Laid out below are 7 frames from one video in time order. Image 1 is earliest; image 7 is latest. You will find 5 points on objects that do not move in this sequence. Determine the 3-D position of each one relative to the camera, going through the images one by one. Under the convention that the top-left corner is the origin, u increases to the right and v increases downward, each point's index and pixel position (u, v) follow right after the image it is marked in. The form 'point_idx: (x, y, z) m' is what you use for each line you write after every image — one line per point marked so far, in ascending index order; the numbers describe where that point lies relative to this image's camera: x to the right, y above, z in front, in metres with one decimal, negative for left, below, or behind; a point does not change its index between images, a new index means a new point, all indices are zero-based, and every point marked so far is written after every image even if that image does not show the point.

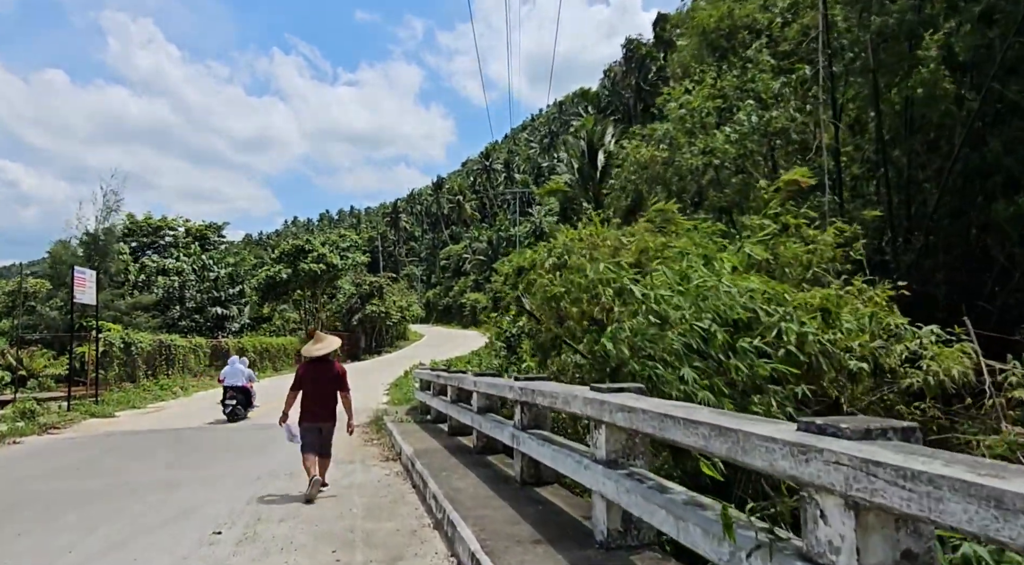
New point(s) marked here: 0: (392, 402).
0: (-3.0, -3.0, +17.3) m
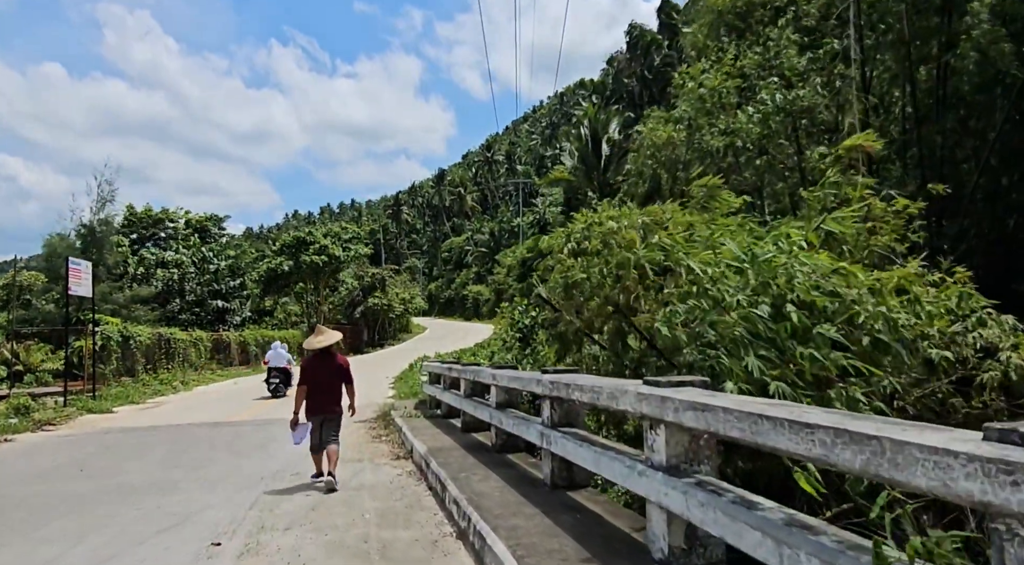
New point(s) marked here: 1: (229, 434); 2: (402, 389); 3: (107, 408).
0: (-2.7, -2.8, +16.8) m
1: (-4.7, -2.5, +11.7) m
2: (-2.8, -2.8, +18.1) m
3: (-9.3, -2.9, +16.0) m
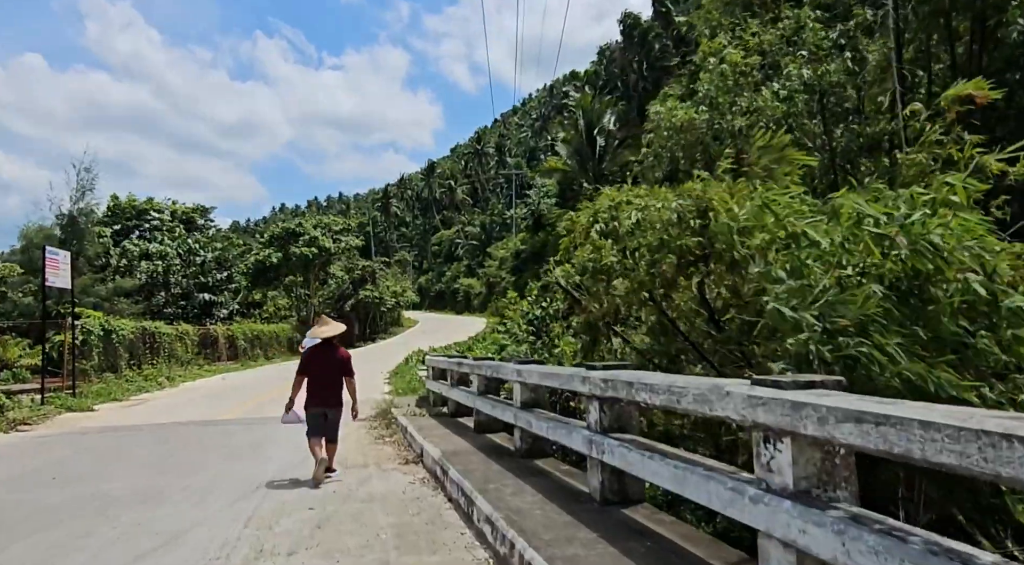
0: (-2.7, -2.5, +16.1) m
1: (-4.6, -2.4, +10.9) m
2: (-2.8, -2.6, +17.4) m
3: (-9.2, -2.7, +15.2) m
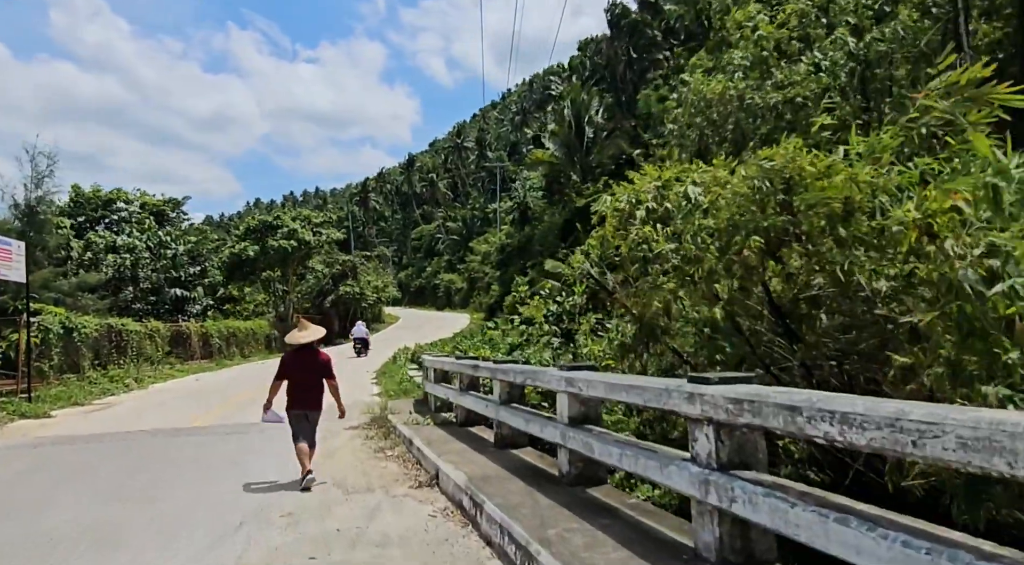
0: (-2.7, -2.4, +14.9) m
1: (-4.4, -2.2, +9.6) m
2: (-2.8, -2.5, +16.2) m
3: (-9.2, -2.6, +13.8) m
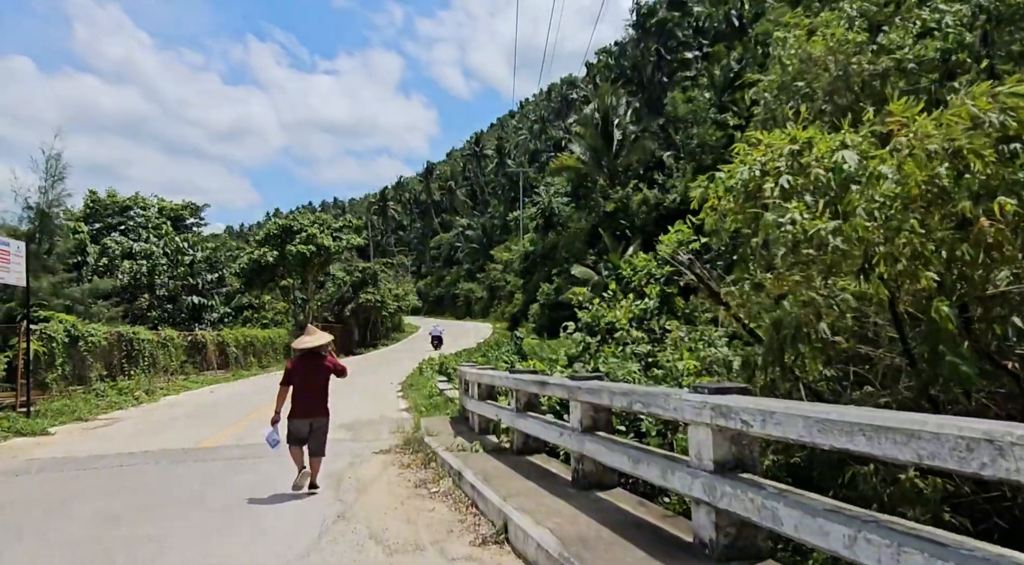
0: (-1.9, -2.5, +13.5) m
1: (-3.7, -2.2, +8.3) m
2: (-2.0, -2.5, +14.8) m
3: (-8.4, -2.6, +12.5) m
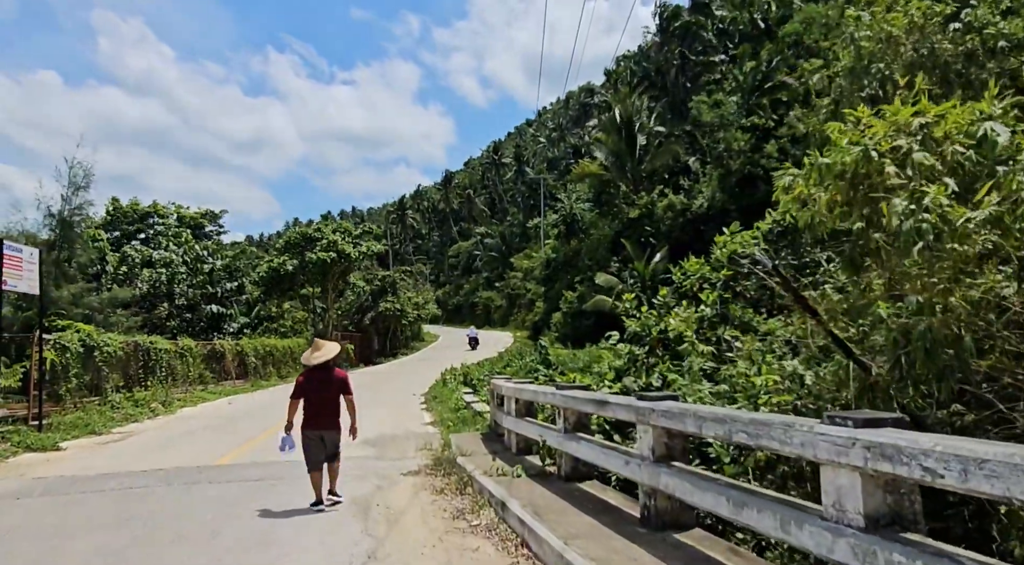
0: (-1.3, -2.6, +12.8) m
1: (-3.3, -2.3, +7.6) m
2: (-1.4, -2.7, +14.1) m
3: (-7.8, -2.8, +12.0) m
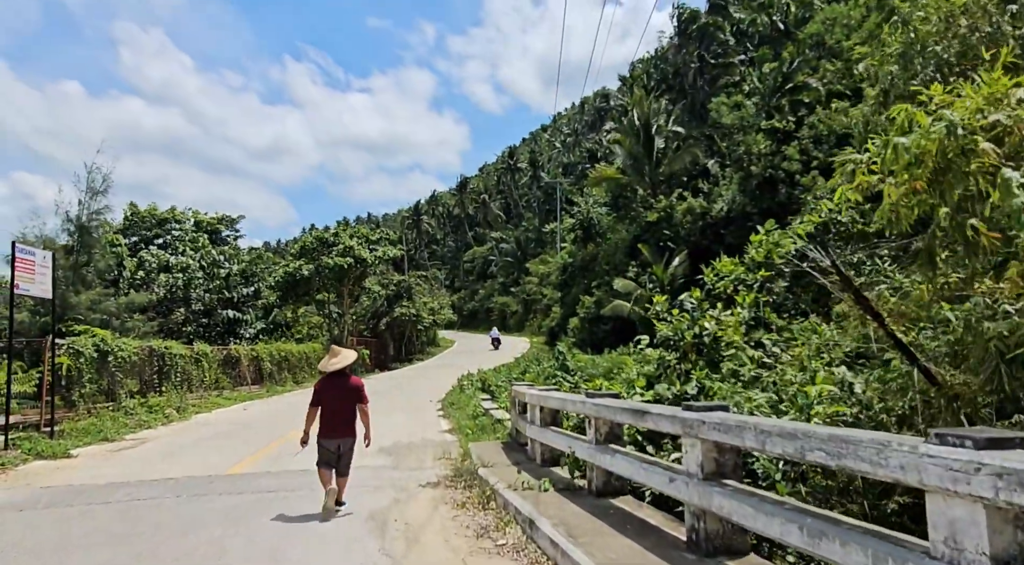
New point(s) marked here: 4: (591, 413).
0: (-0.9, -2.7, +12.4) m
1: (-3.0, -2.3, +7.3) m
2: (-1.0, -2.8, +13.7) m
3: (-7.5, -2.8, +11.7) m
4: (+0.7, -1.1, +5.9) m
